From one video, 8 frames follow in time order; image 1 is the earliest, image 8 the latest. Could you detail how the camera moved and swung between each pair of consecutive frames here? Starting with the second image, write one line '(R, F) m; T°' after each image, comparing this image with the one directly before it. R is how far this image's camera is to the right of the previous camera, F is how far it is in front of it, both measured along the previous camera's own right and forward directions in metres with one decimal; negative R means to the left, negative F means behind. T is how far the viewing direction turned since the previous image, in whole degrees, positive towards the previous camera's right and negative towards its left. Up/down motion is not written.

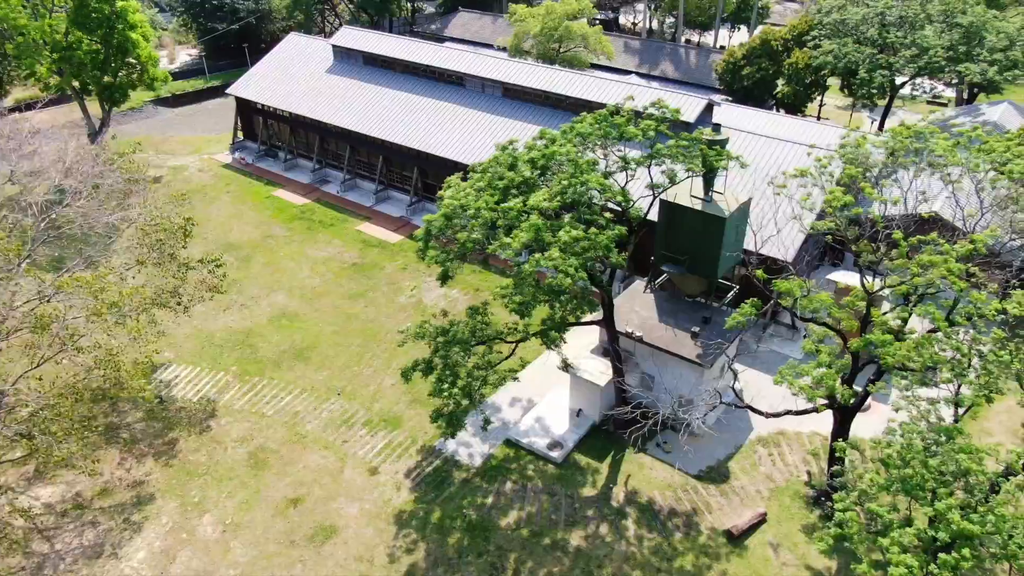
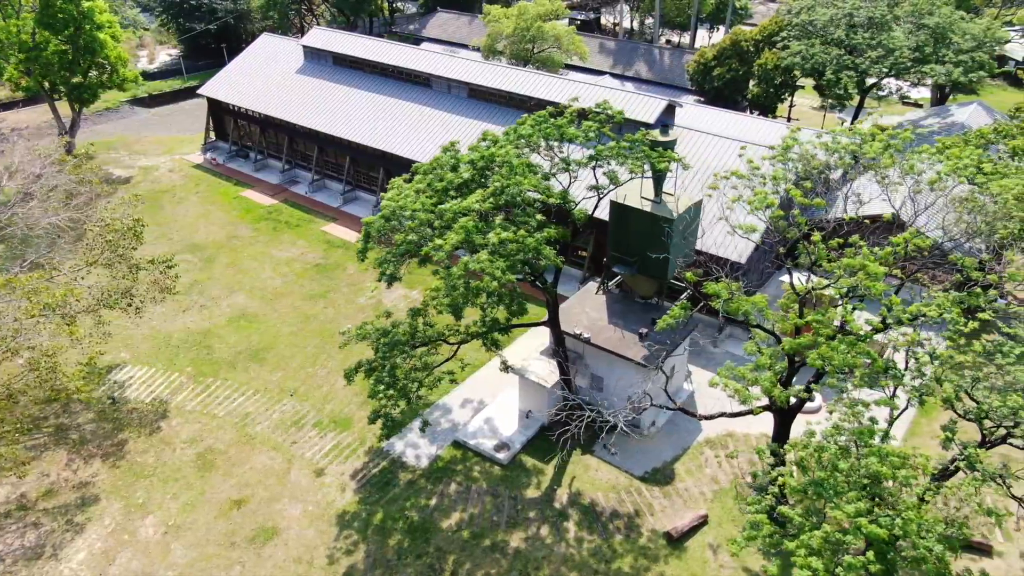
(+1.5, 0.0) m; 0°
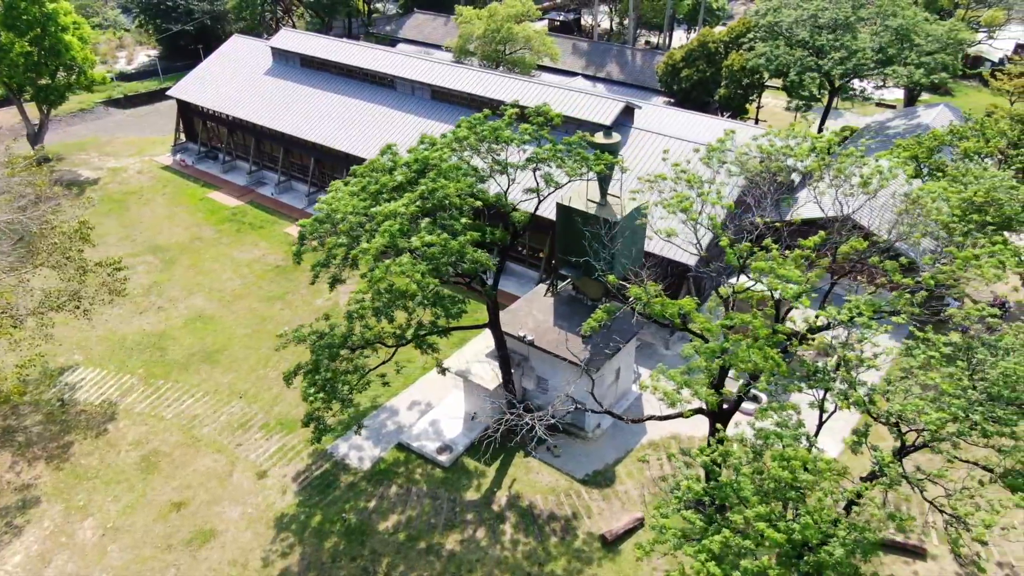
(+1.7, 0.0) m; 0°
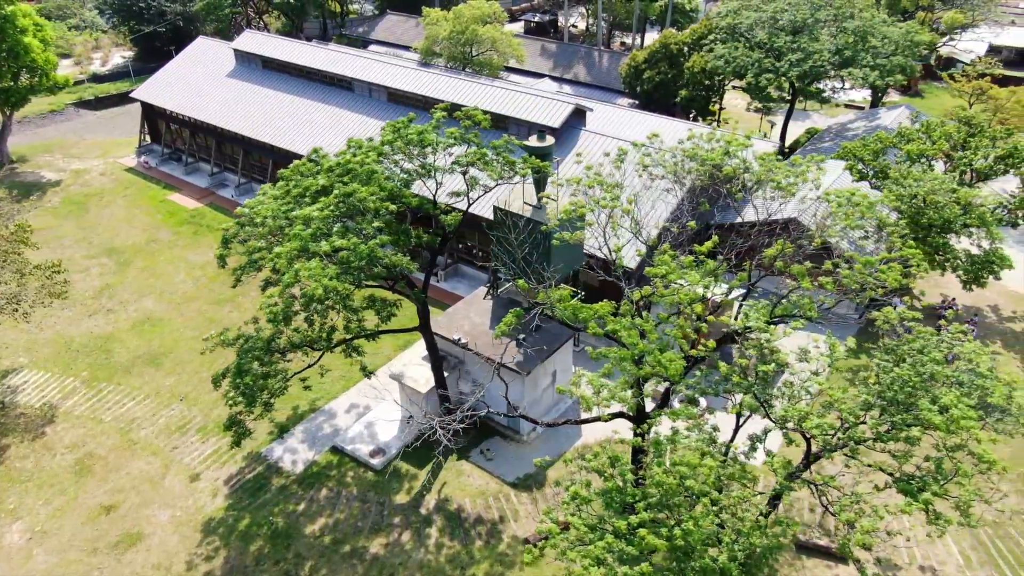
(+1.9, 0.0) m; 0°
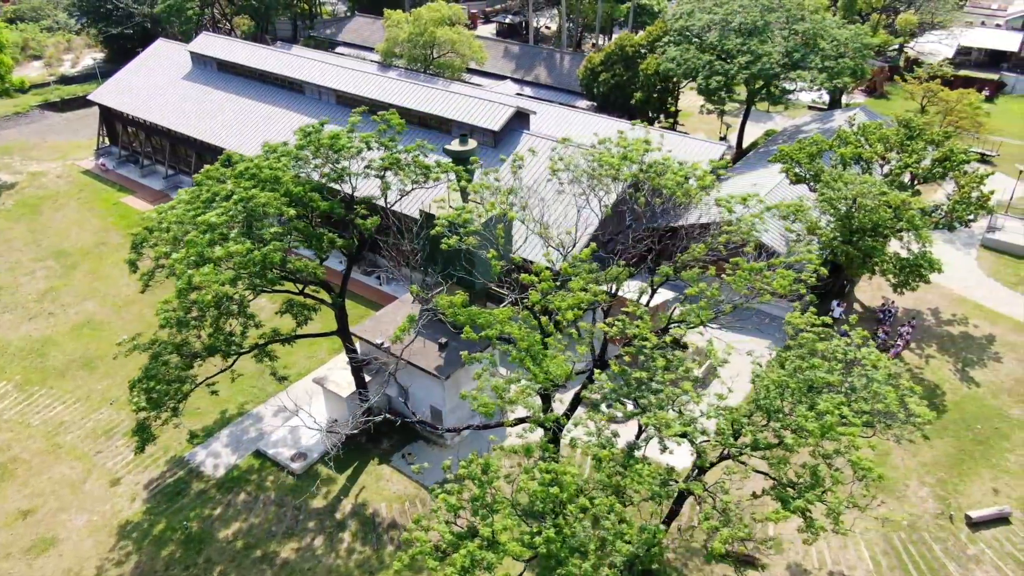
(+2.3, 0.0) m; 0°
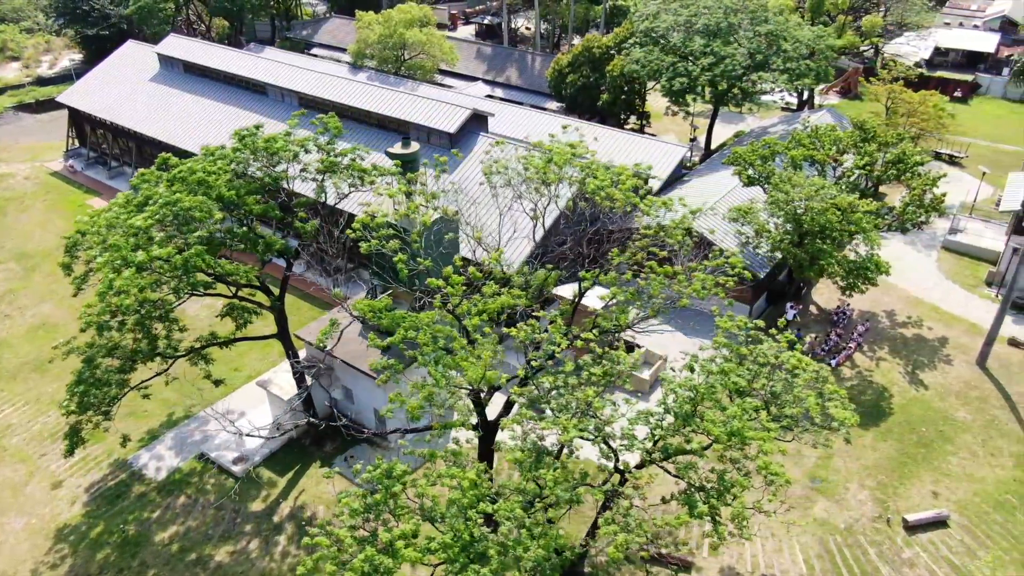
(+1.7, 0.0) m; 0°
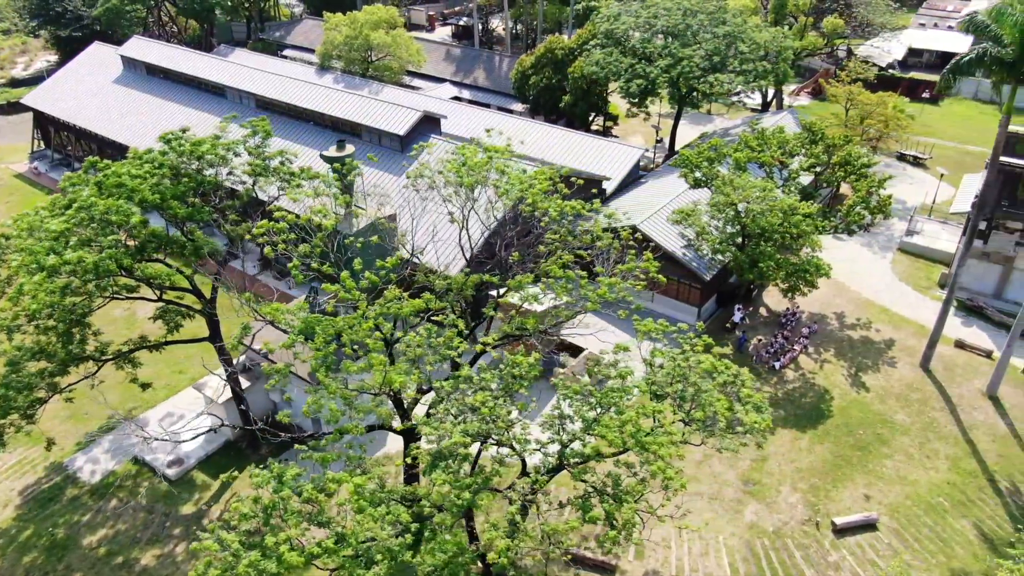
(+1.9, 0.0) m; 0°
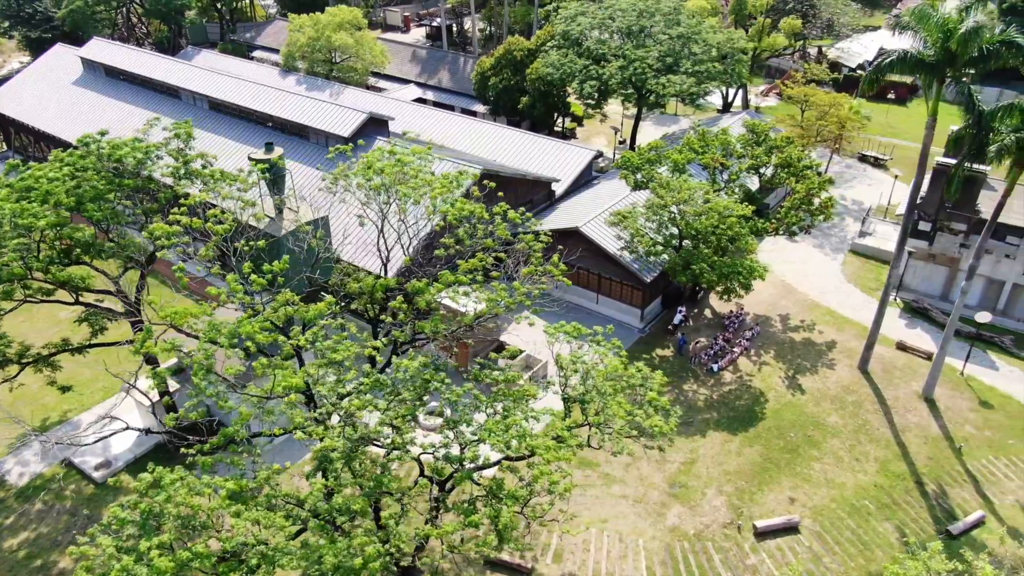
(+2.1, 0.0) m; 0°
